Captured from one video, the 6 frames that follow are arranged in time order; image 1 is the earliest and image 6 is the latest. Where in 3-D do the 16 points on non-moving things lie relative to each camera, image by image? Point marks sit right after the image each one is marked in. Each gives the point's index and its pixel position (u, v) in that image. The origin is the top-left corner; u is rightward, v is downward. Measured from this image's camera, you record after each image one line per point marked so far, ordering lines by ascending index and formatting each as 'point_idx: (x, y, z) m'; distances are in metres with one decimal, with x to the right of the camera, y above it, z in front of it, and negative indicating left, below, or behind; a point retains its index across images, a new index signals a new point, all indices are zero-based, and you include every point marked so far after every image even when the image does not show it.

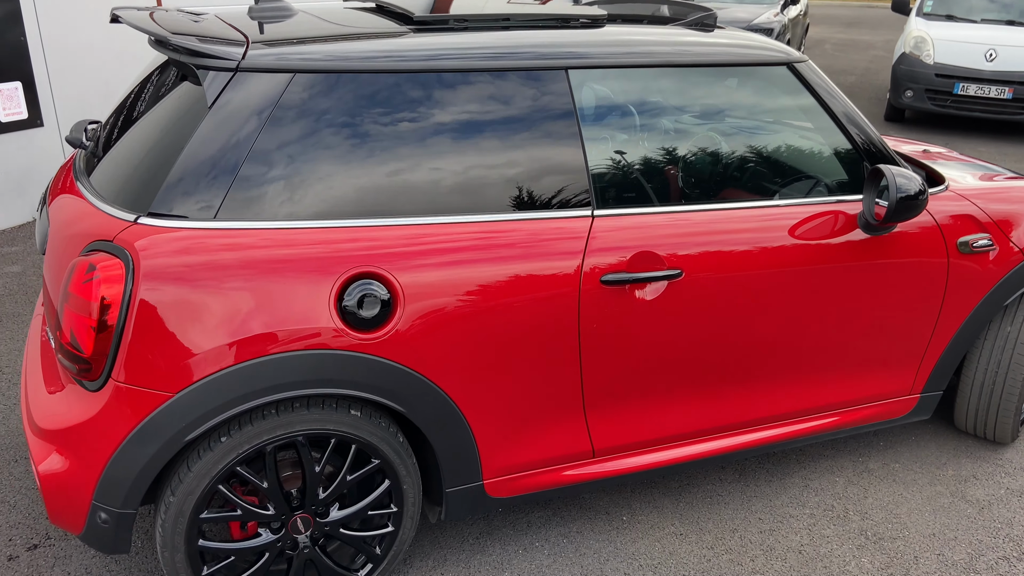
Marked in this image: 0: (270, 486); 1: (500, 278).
0: (-0.5, -0.4, +1.9) m
1: (0.0, 0.0, +2.0) m
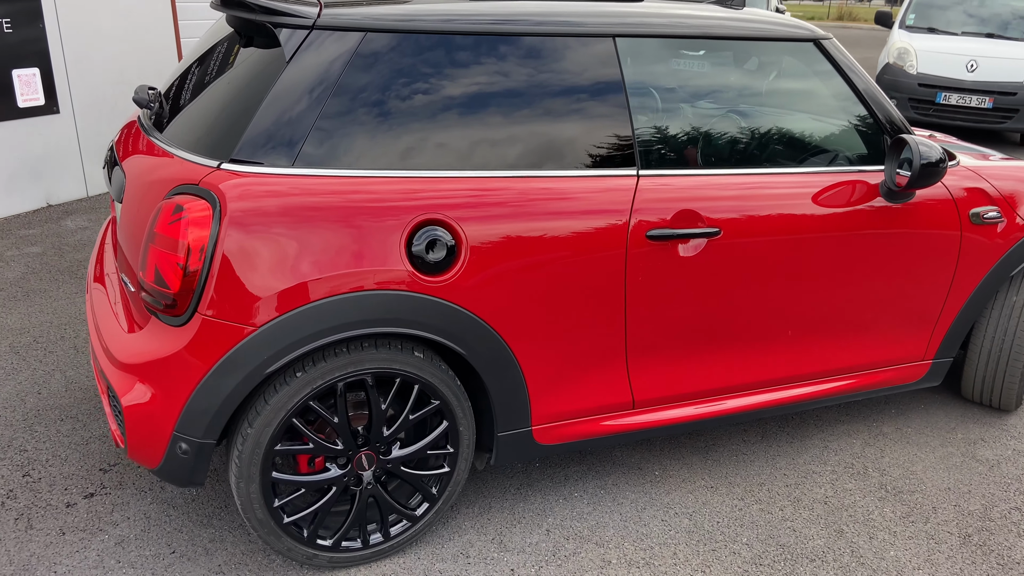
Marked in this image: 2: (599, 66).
0: (-0.4, -0.3, +2.0) m
1: (+0.1, +0.1, +2.1) m
2: (+0.2, +0.6, +2.2) m
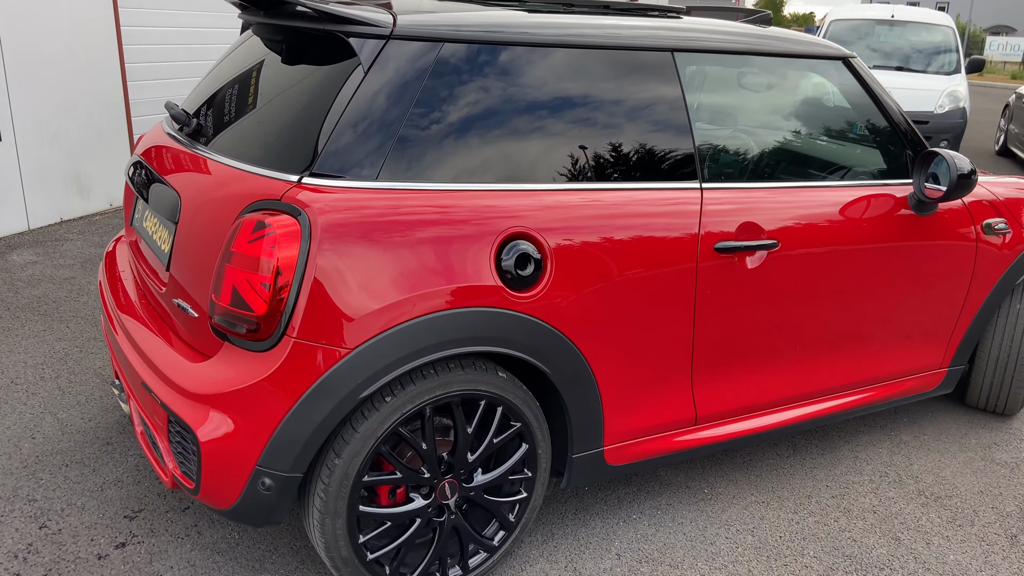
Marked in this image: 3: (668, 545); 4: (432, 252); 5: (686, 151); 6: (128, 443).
0: (-0.2, -0.4, +1.9) m
1: (+0.3, +0.1, +2.1) m
2: (+0.3, +0.6, +2.2) m
3: (+0.4, -0.7, +2.3) m
4: (-0.2, +0.1, +1.8) m
5: (+0.5, +0.4, +2.3) m
6: (-1.2, -0.5, +2.7) m
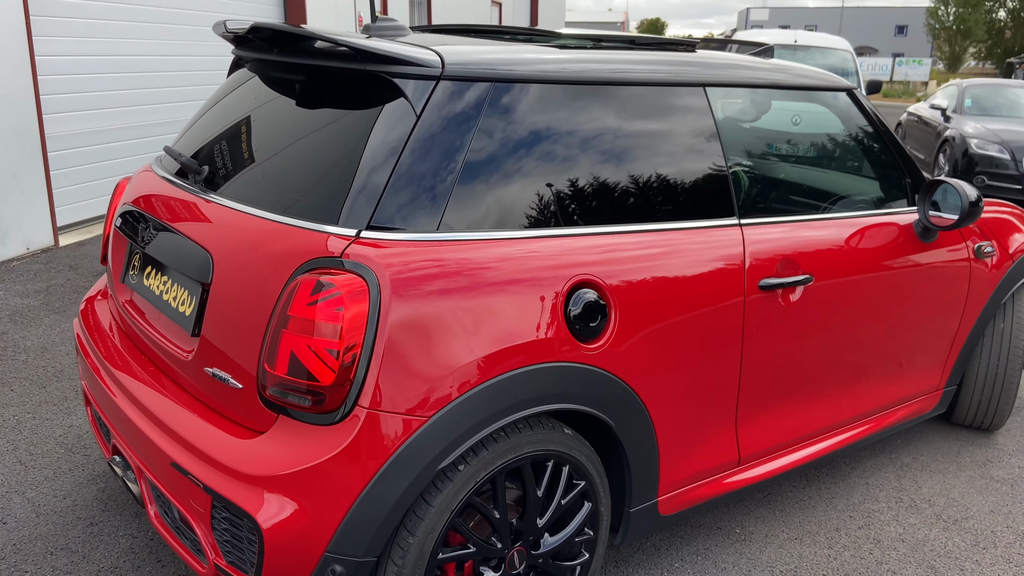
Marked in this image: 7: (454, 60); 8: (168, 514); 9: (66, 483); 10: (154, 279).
0: (0.0, -0.5, +1.8) m
1: (+0.4, 0.0, +2.0) m
2: (+0.4, +0.5, +2.2) m
3: (+0.5, -0.8, +2.2) m
4: (0.0, 0.0, +1.7) m
5: (+0.6, +0.3, +2.2) m
6: (-1.1, -0.7, +2.4) m
7: (-0.1, +0.5, +1.9) m
8: (-0.8, -0.5, +1.9) m
9: (-1.4, -0.6, +2.6) m
10: (-0.9, 0.0, +2.0) m
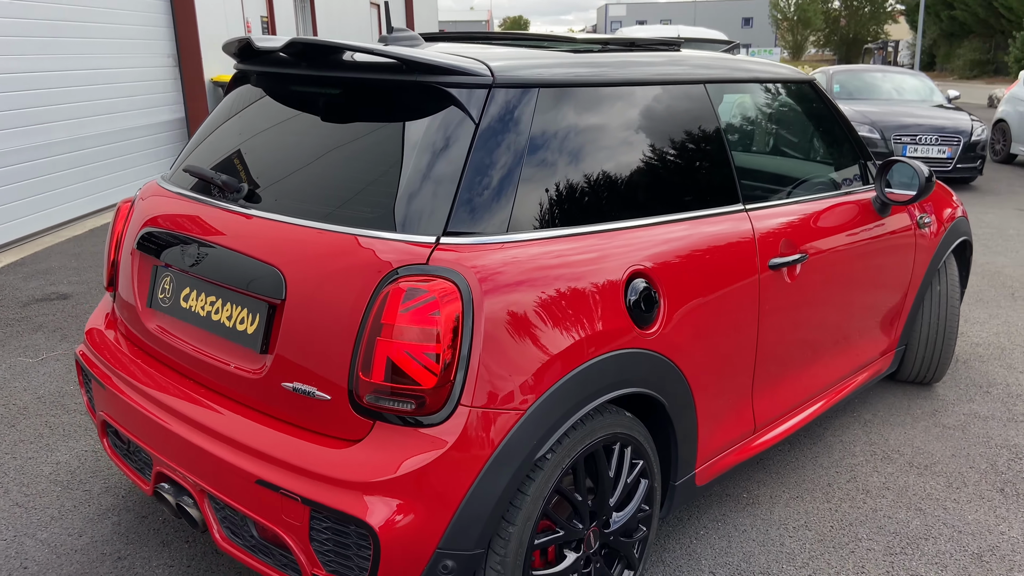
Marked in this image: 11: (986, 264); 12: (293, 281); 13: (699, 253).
0: (+0.2, -0.5, +1.9) m
1: (+0.5, +0.1, +2.2) m
2: (+0.5, +0.5, +2.3) m
3: (+0.7, -0.8, +2.4) m
4: (+0.1, 0.0, +1.8) m
5: (+0.6, +0.3, +2.4) m
6: (-1.0, -0.7, +2.4) m
7: (0.0, +0.5, +2.0) m
8: (-0.6, -0.6, +1.9) m
9: (-1.3, -0.7, +2.5) m
10: (-0.7, 0.0, +2.0) m
11: (+3.3, +0.2, +5.9) m
12: (-0.5, 0.0, +1.8) m
13: (+0.5, +0.1, +2.2) m
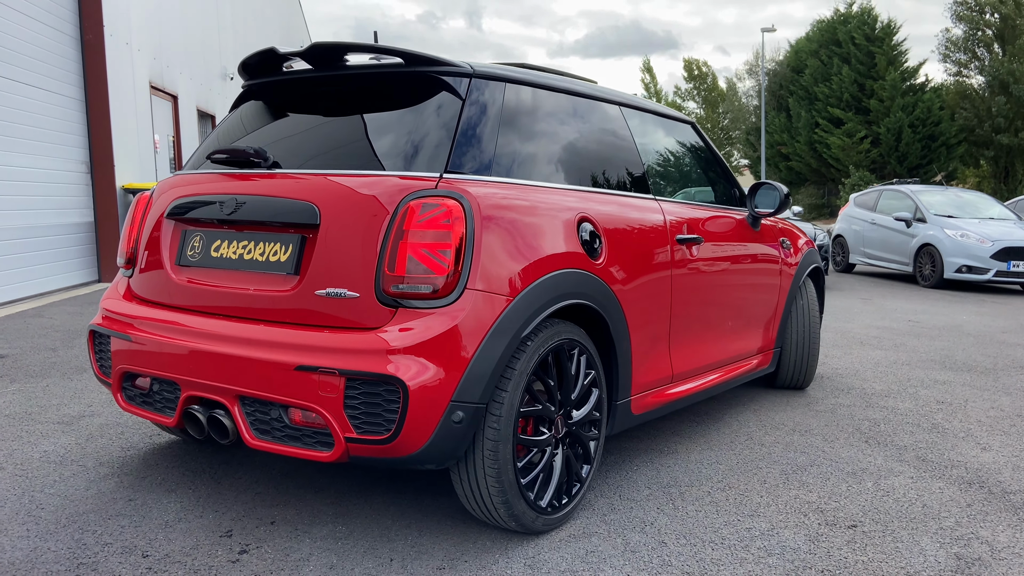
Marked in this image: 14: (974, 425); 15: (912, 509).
0: (+0.1, -0.3, +2.4) m
1: (+0.4, +0.2, +2.8) m
2: (+0.3, +0.6, +3.0) m
3: (+0.6, -0.7, +2.9) m
4: (+0.1, +0.2, +2.4) m
5: (+0.5, +0.4, +3.1) m
6: (-1.1, -0.6, +2.6) m
7: (-0.1, +0.7, +2.6) m
8: (-0.6, -0.4, +2.3) m
9: (-1.4, -0.6, +2.8) m
10: (-0.8, +0.1, +2.5) m
11: (+2.6, -0.3, +6.9) m
12: (-0.5, +0.2, +2.3) m
13: (+0.4, +0.2, +2.8) m
14: (+2.0, -0.6, +3.8) m
15: (+1.3, -0.7, +2.7) m
